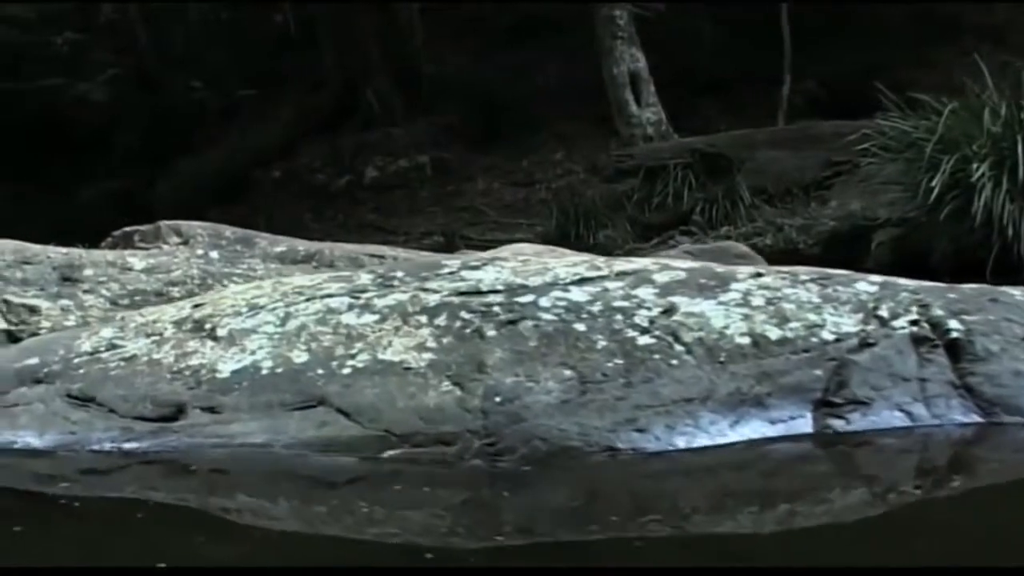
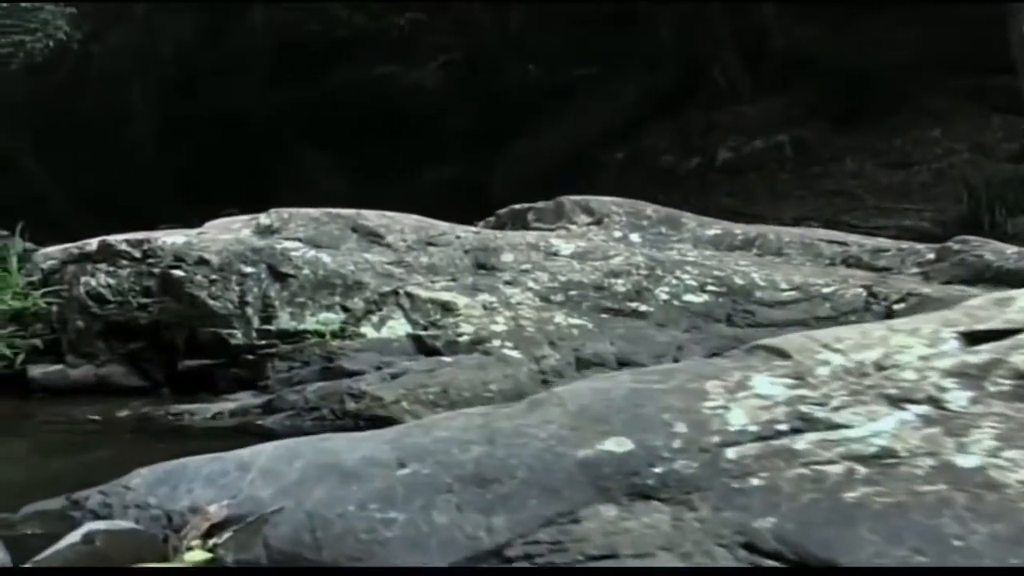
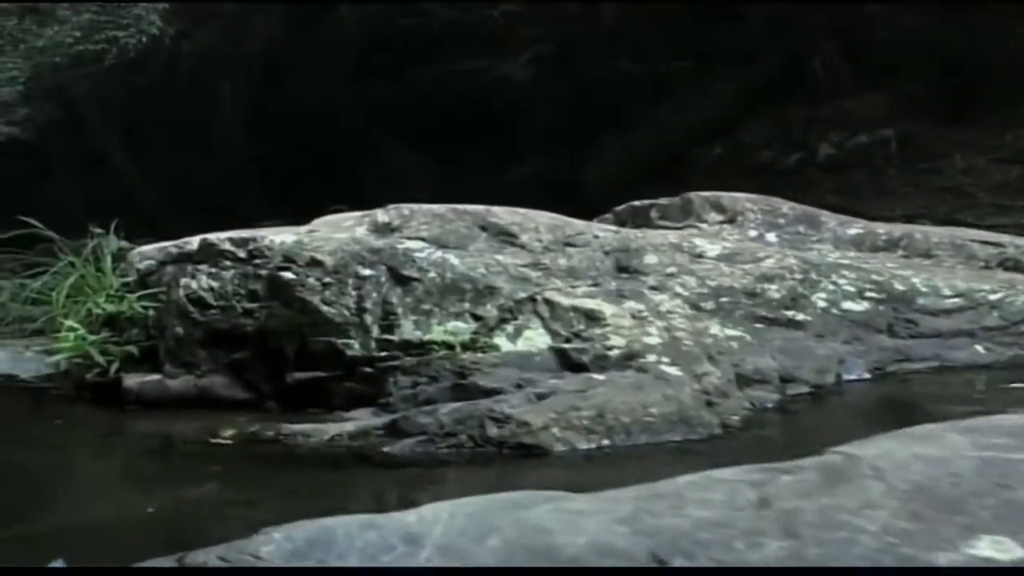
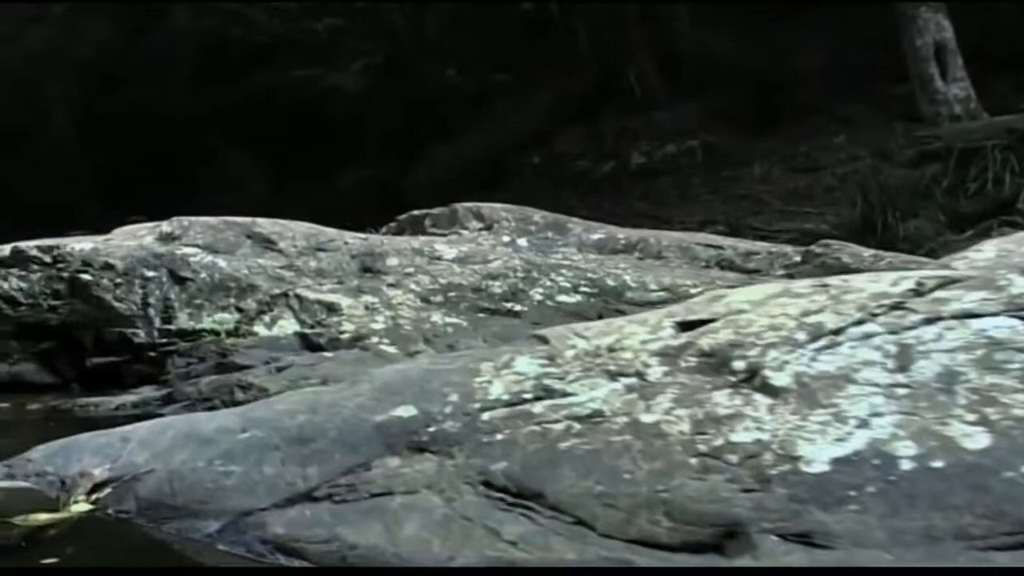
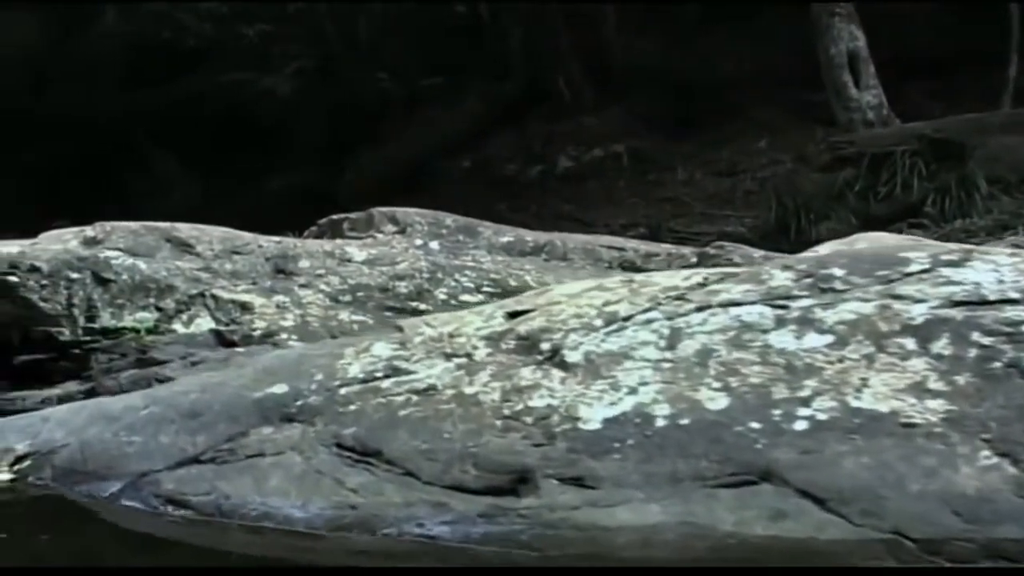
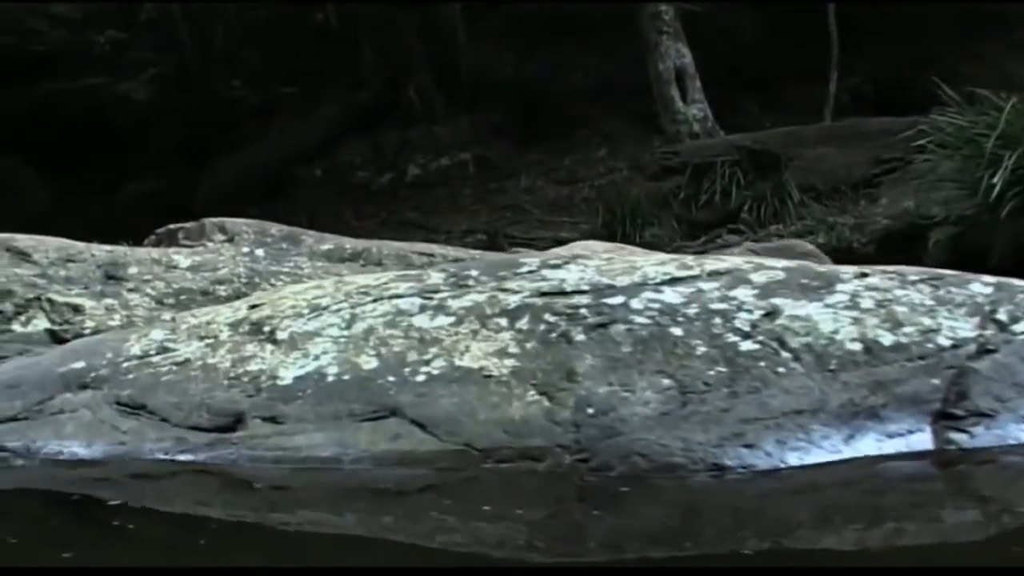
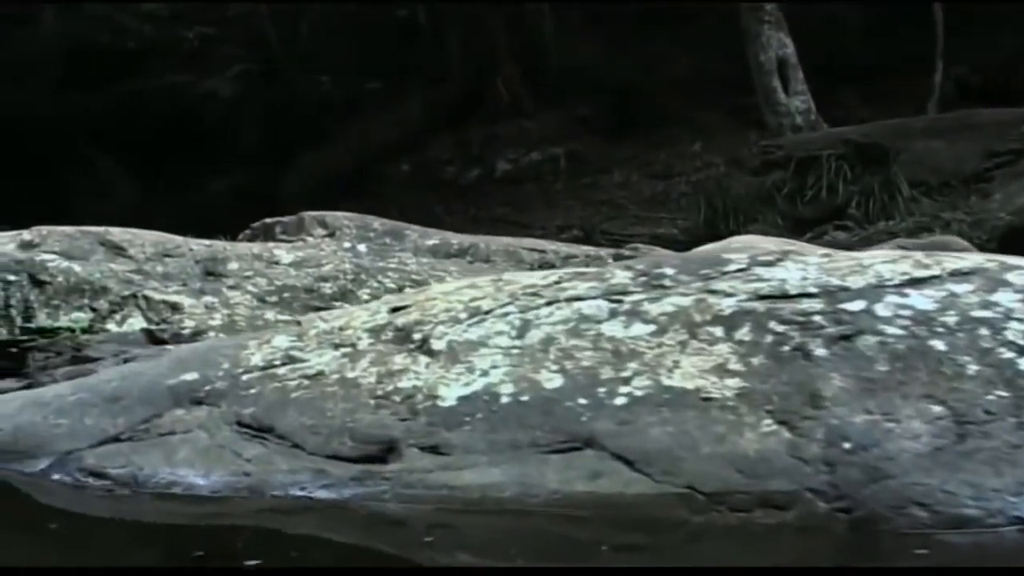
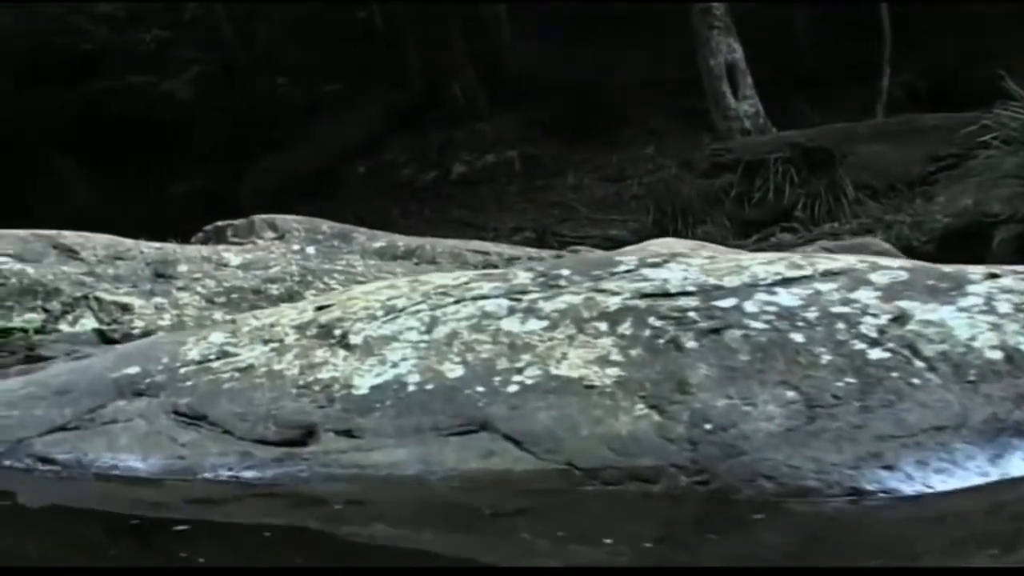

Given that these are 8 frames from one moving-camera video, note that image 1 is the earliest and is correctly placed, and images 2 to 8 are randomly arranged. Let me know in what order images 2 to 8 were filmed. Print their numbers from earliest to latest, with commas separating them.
6, 8, 7, 5, 4, 2, 3
